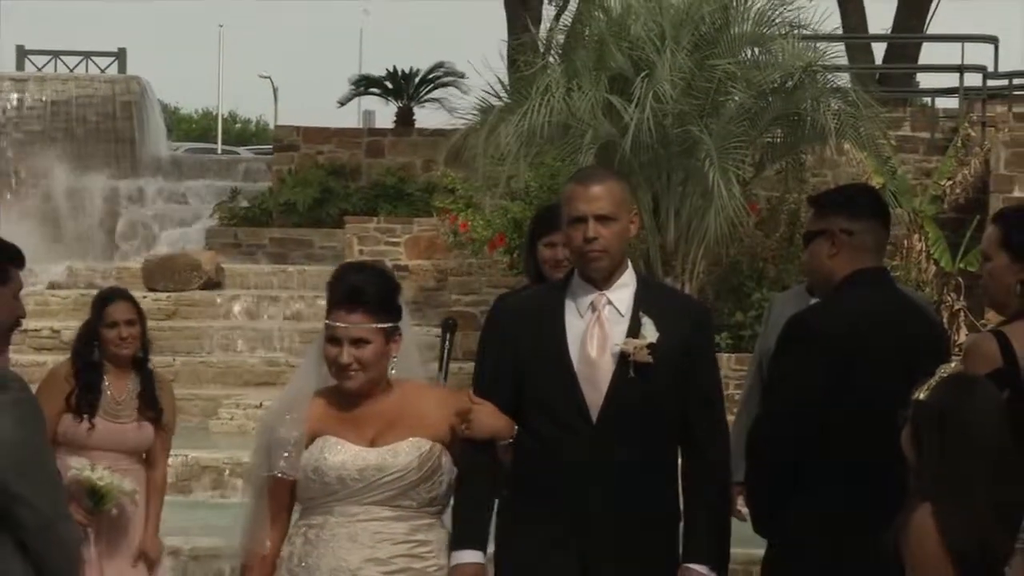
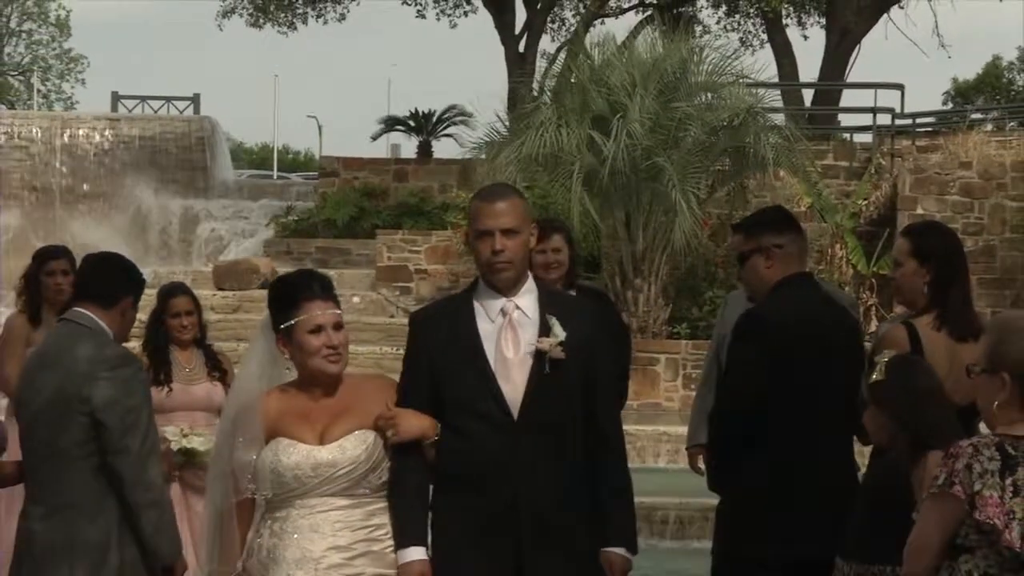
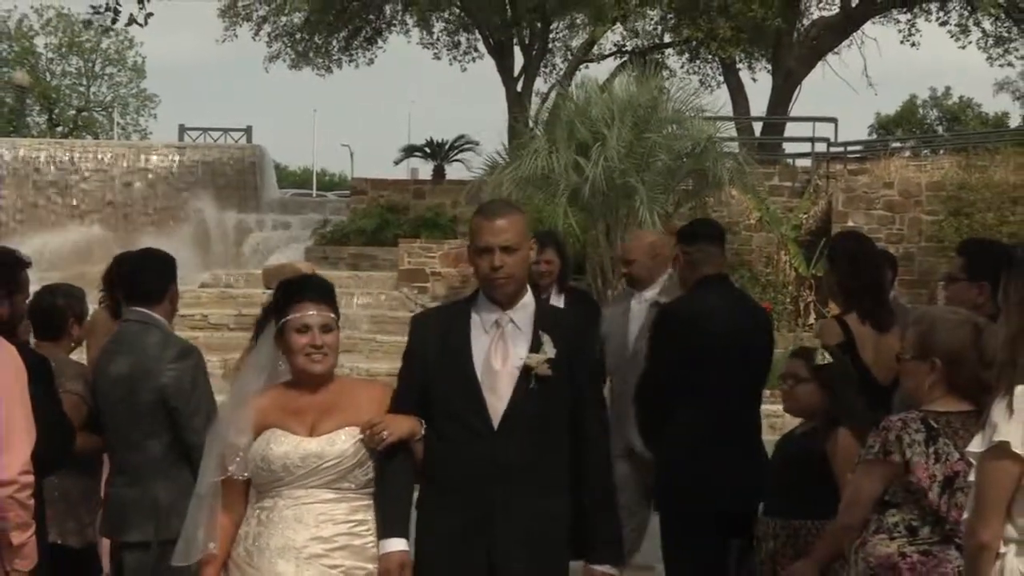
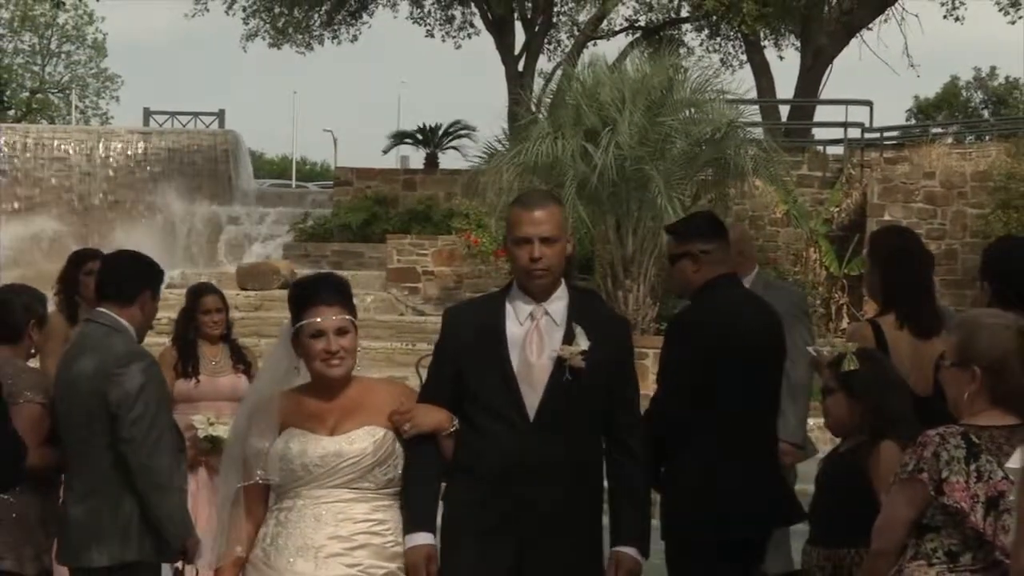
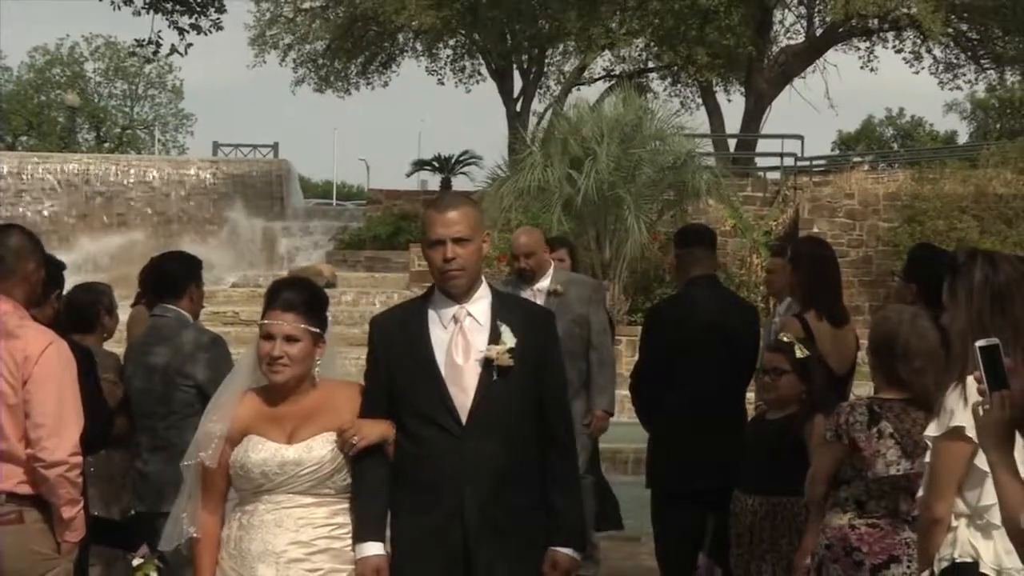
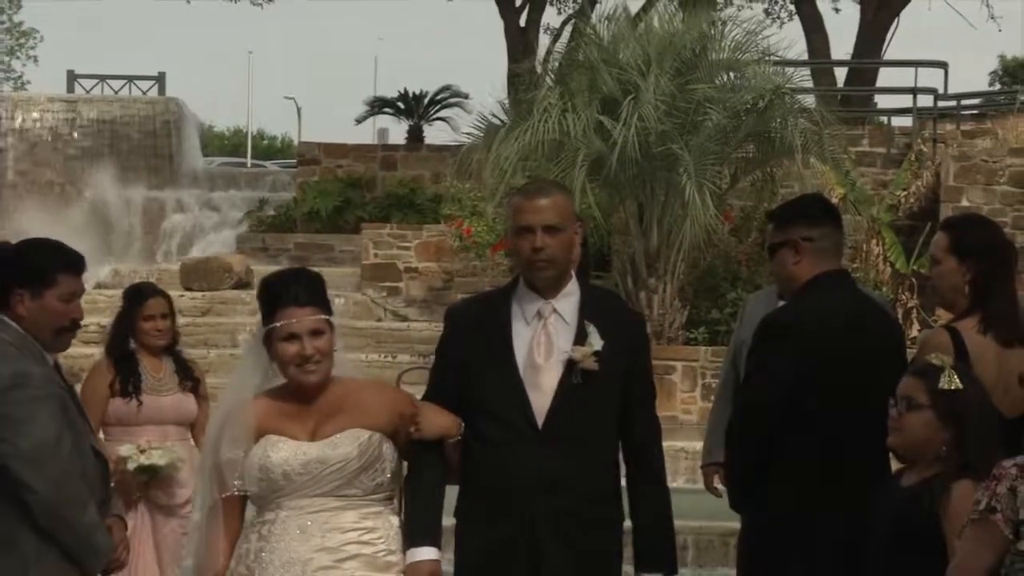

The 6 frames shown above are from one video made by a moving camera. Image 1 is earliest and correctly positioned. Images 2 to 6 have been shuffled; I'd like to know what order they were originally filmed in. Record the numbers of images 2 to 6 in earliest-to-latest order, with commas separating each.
6, 2, 4, 3, 5
